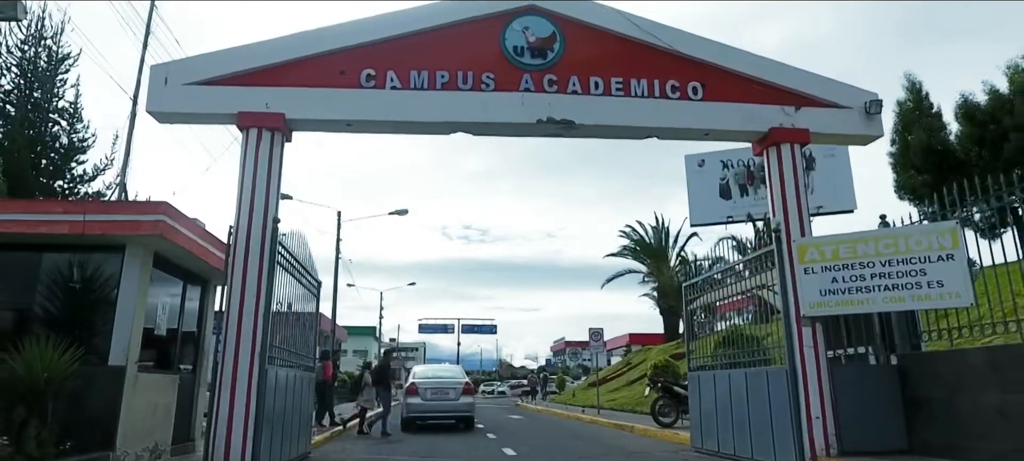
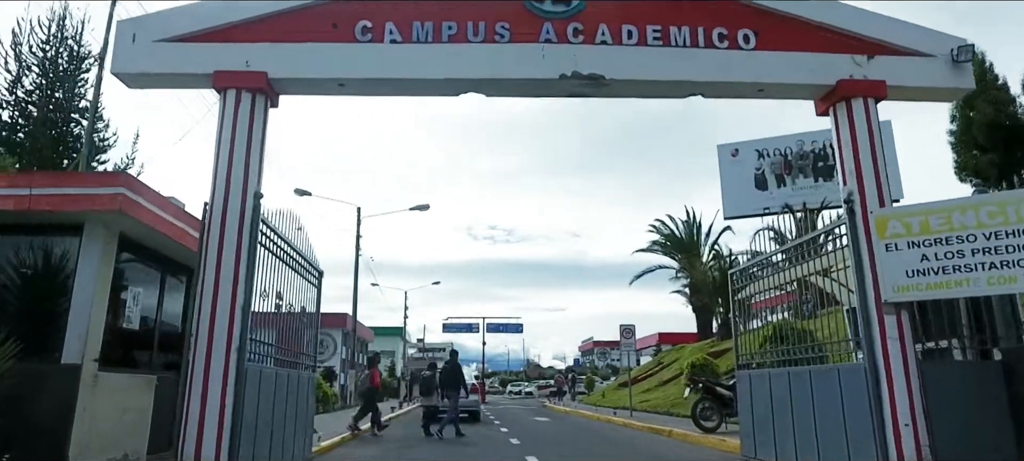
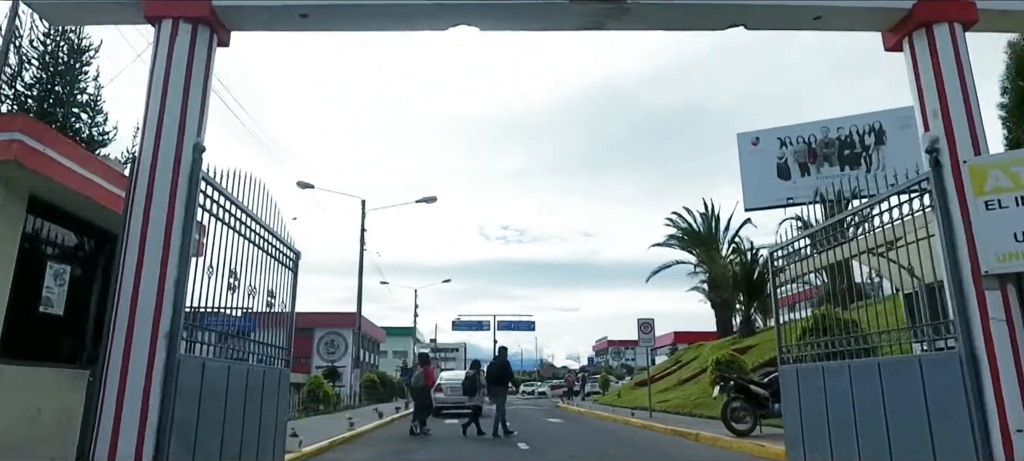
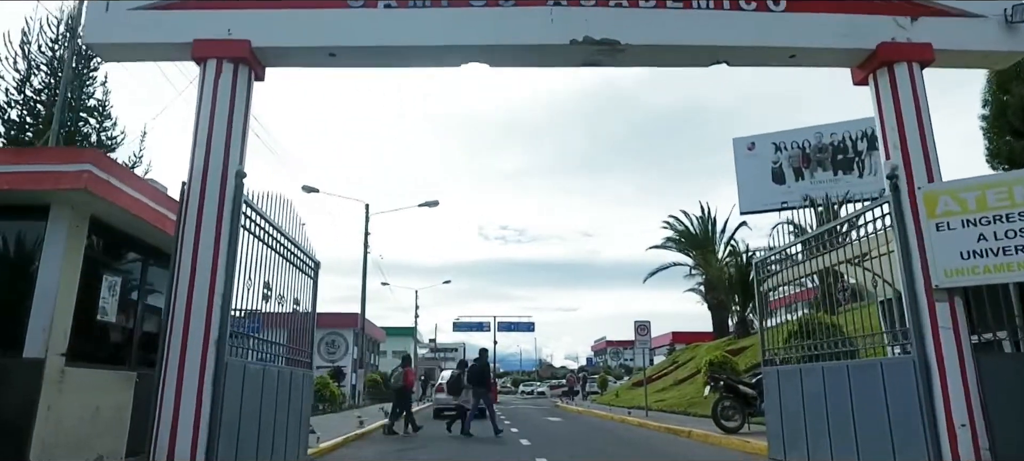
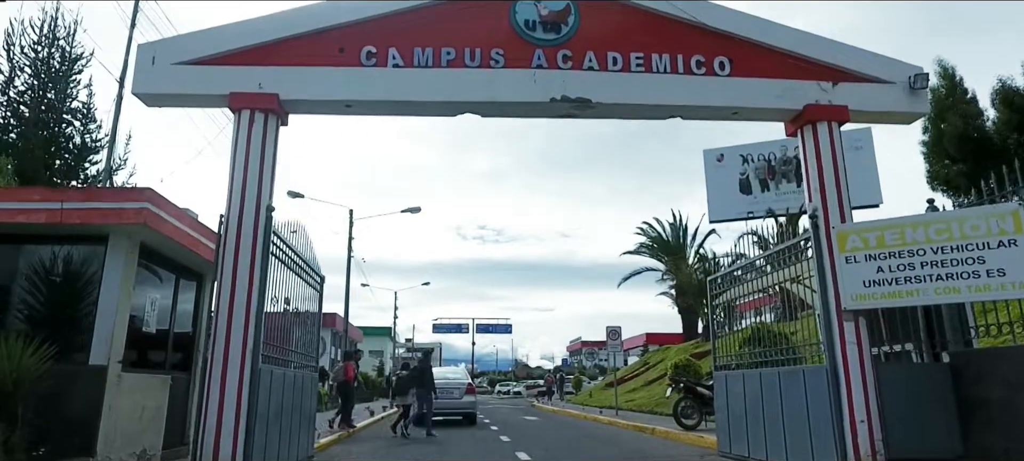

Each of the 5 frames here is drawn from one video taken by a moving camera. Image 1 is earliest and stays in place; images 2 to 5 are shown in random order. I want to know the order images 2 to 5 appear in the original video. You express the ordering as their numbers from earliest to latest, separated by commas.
5, 2, 4, 3
